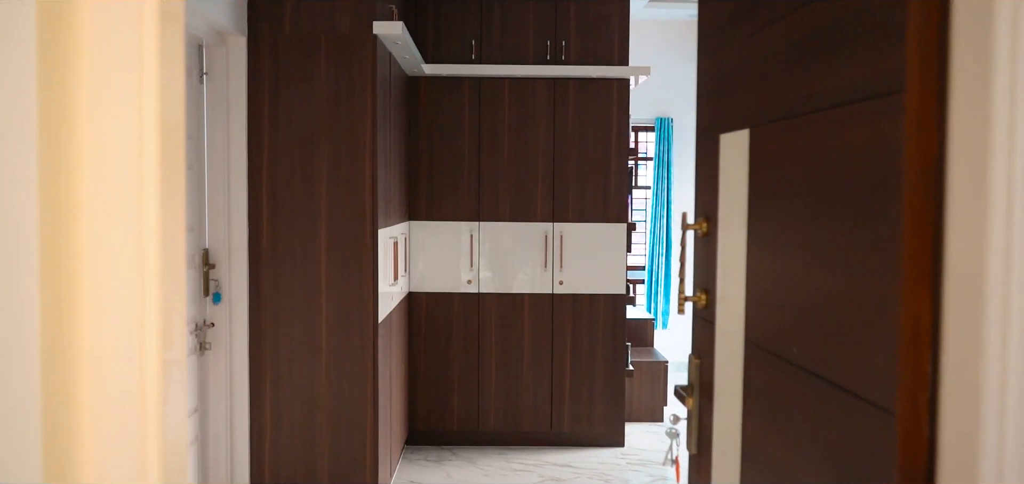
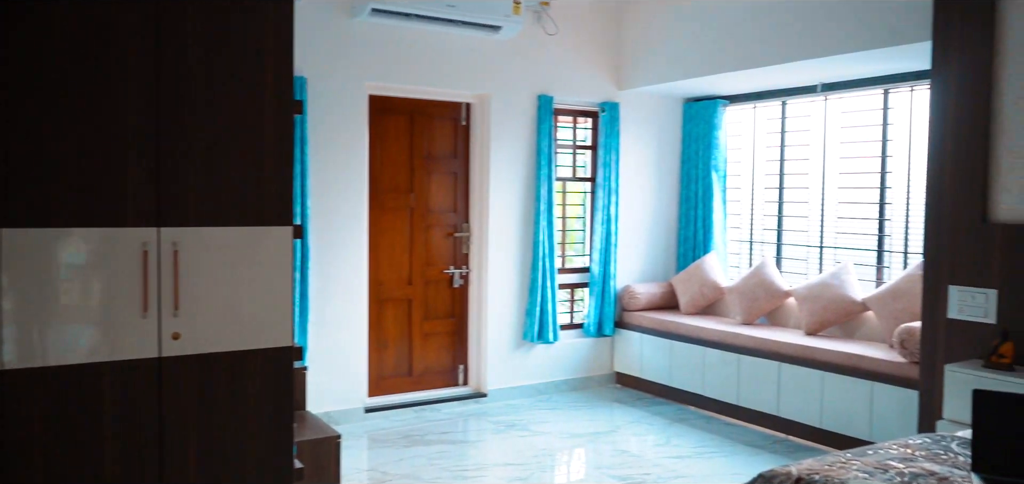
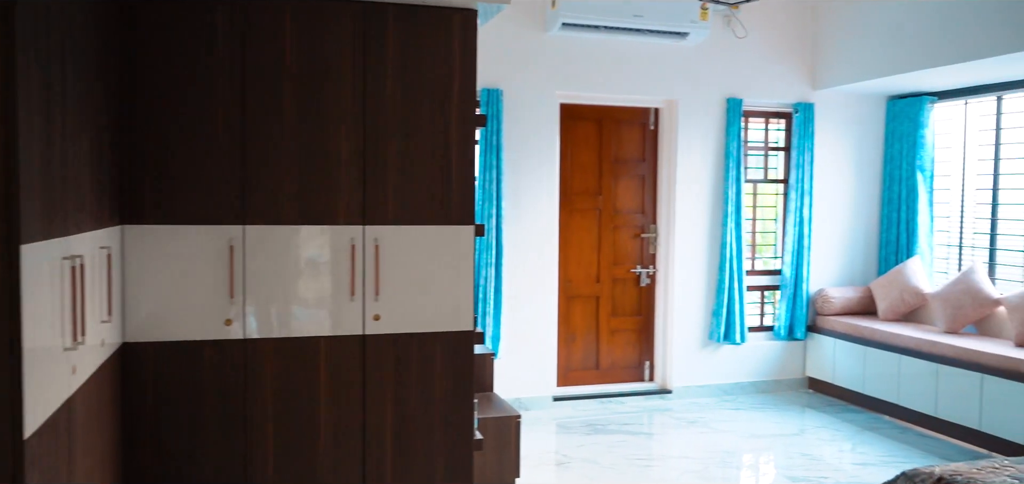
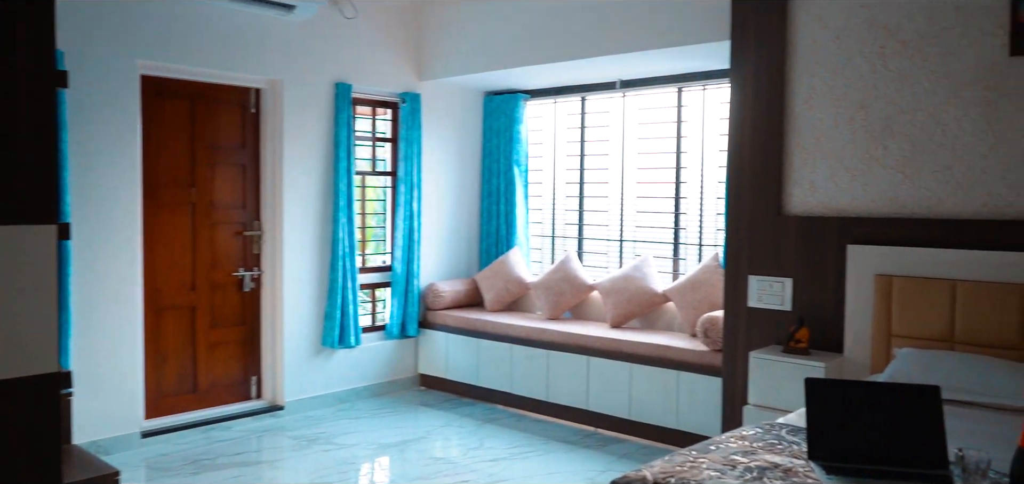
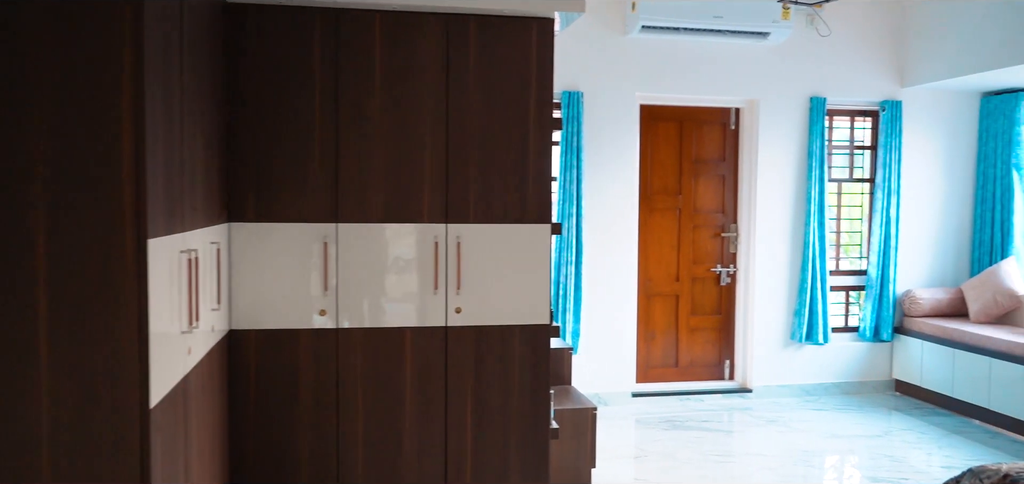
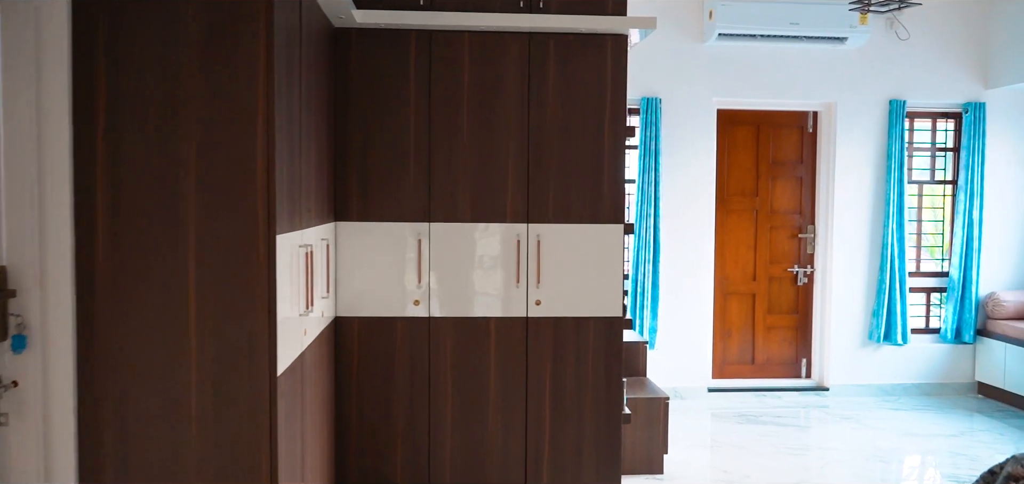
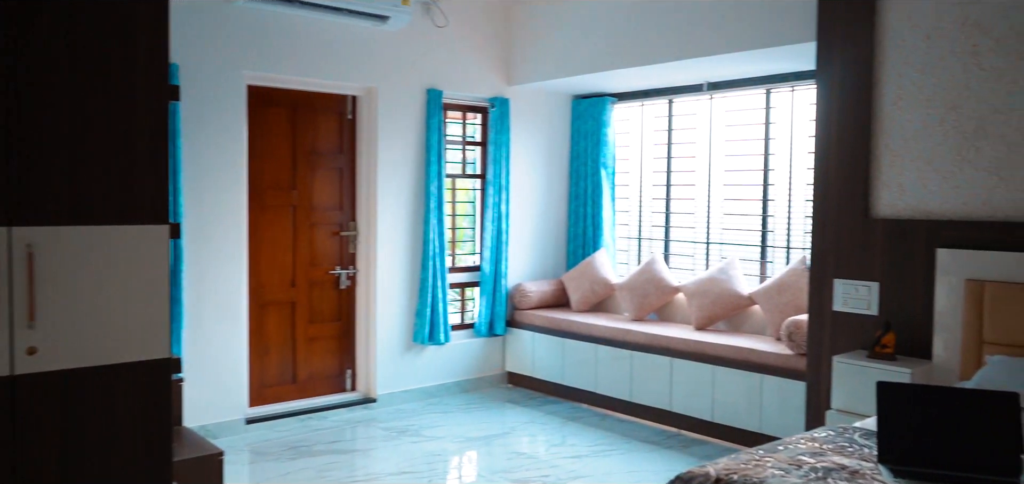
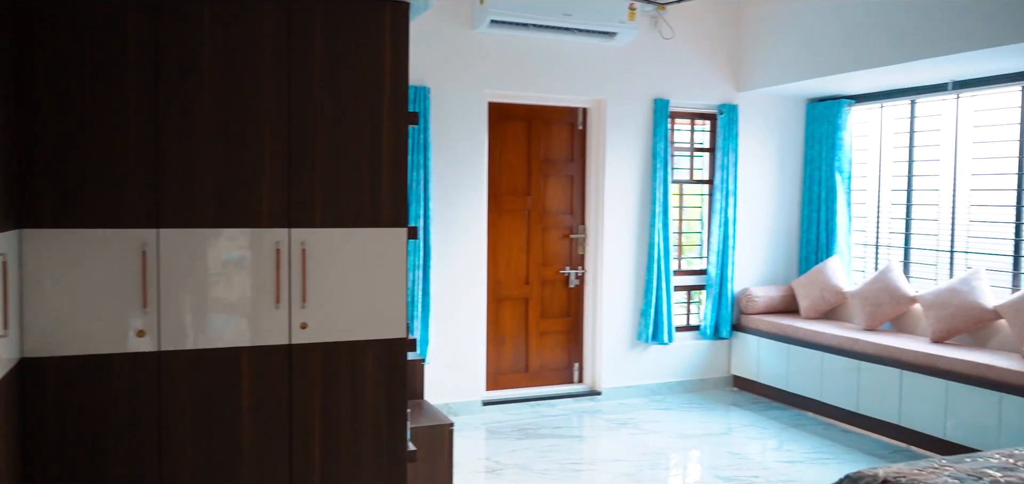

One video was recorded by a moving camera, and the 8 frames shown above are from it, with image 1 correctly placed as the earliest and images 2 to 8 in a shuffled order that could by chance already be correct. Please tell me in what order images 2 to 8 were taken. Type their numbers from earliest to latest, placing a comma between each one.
6, 5, 3, 8, 2, 7, 4
